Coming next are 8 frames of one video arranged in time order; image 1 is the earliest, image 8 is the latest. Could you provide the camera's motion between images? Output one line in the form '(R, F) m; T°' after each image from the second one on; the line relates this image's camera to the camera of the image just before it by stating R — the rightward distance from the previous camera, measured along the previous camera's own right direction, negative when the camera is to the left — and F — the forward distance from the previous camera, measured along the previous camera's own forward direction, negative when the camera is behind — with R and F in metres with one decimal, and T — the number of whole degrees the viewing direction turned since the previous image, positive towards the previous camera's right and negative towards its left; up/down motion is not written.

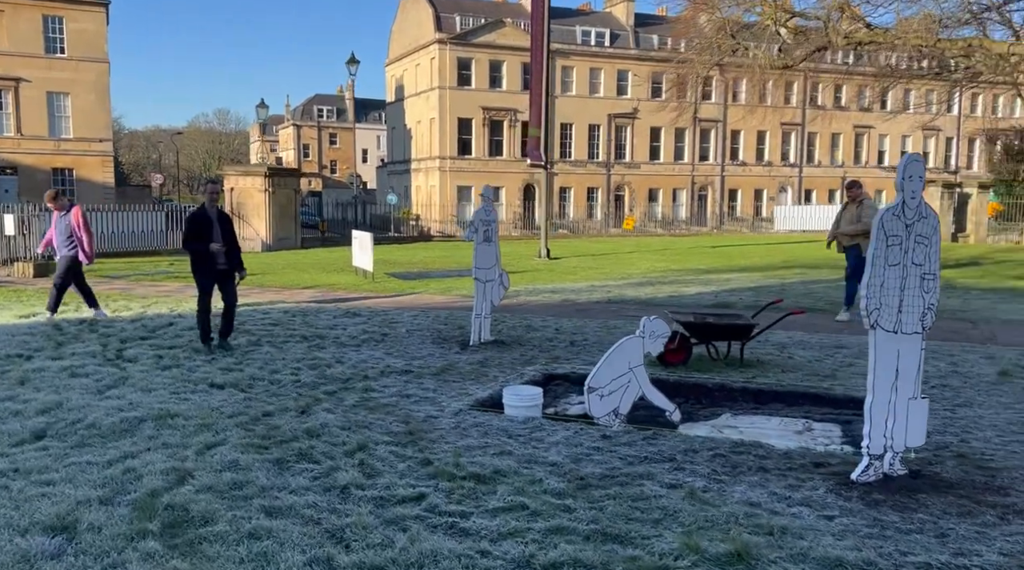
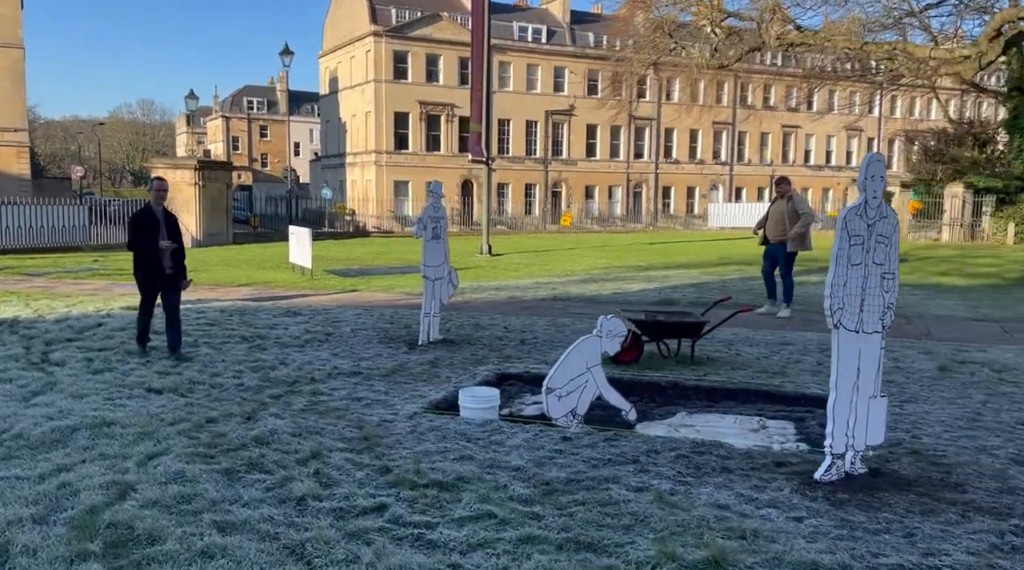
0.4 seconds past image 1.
(-0.2, +0.1) m; +4°
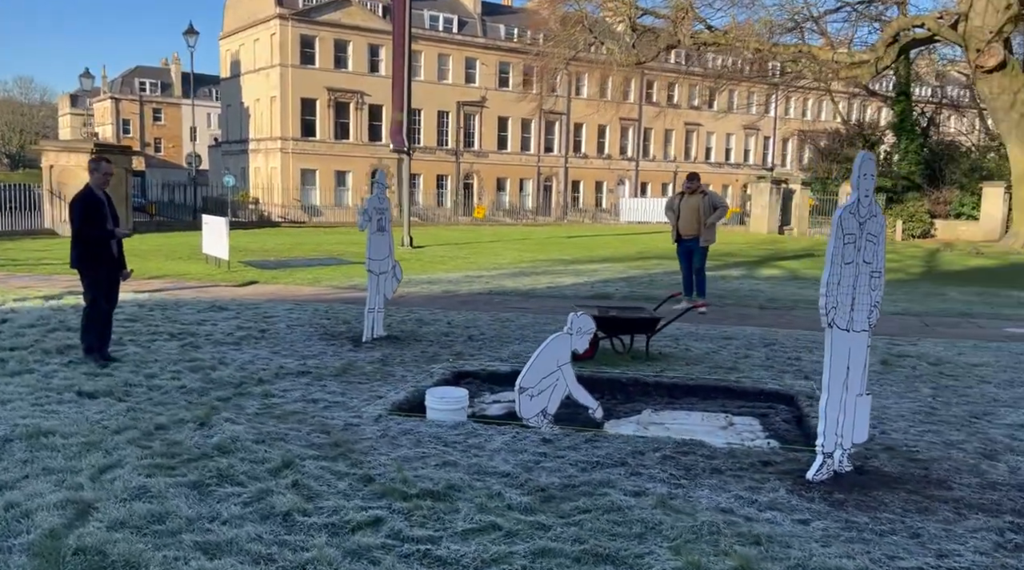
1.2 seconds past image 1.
(-0.5, +0.2) m; +6°
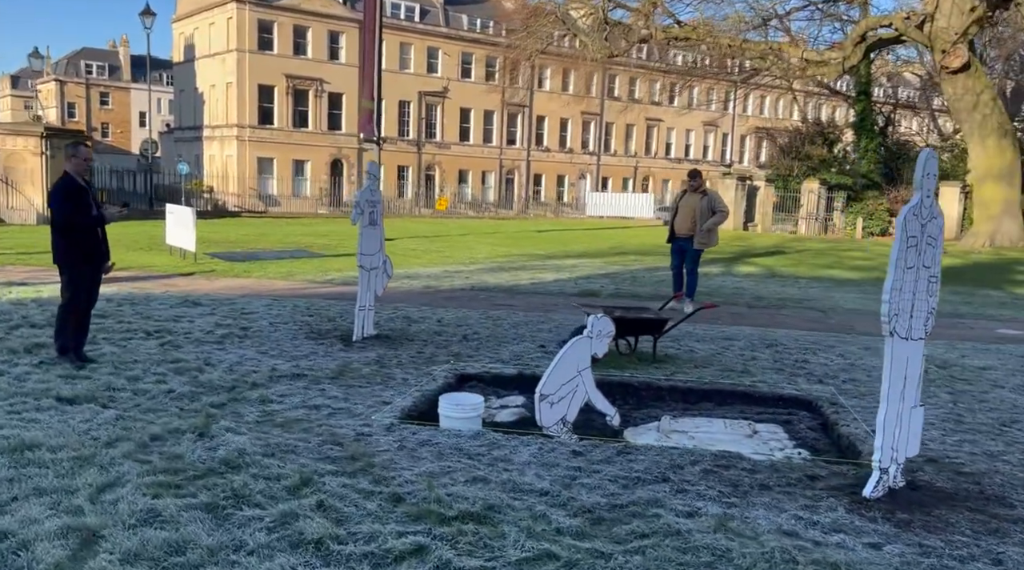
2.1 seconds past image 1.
(-0.4, +0.4) m; +3°
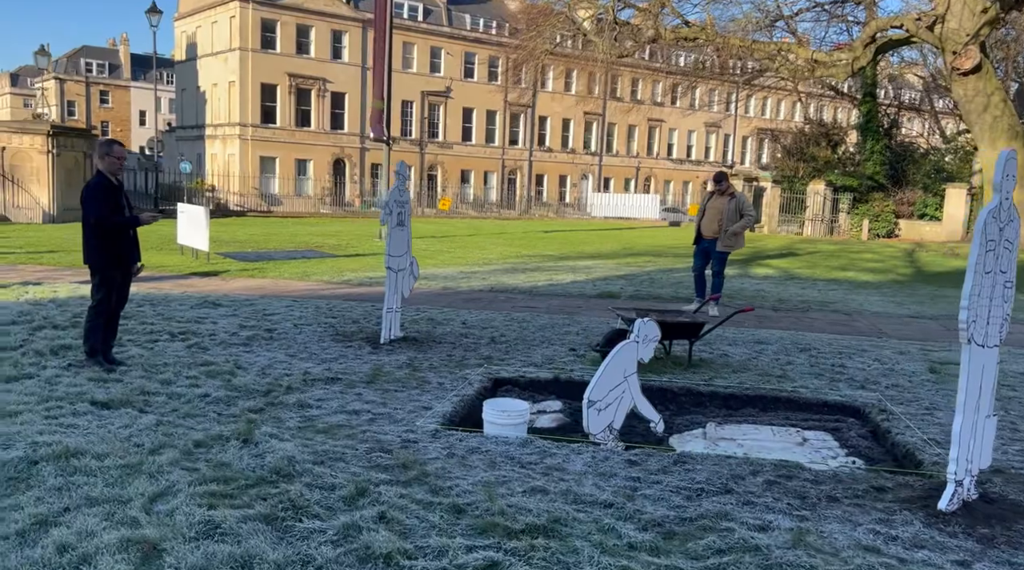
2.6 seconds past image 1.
(-0.3, +0.1) m; 0°
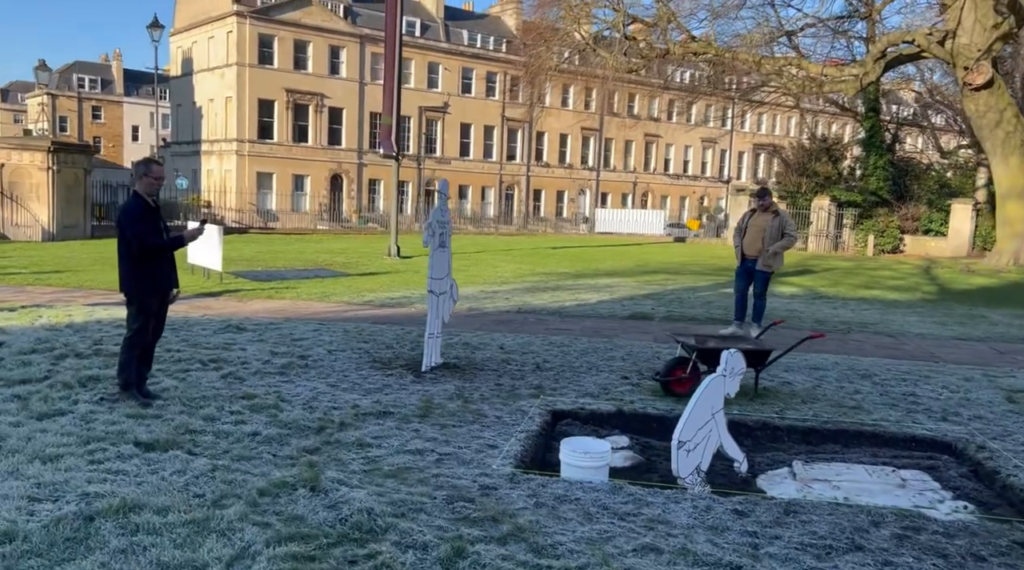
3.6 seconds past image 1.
(-0.5, +0.4) m; +1°
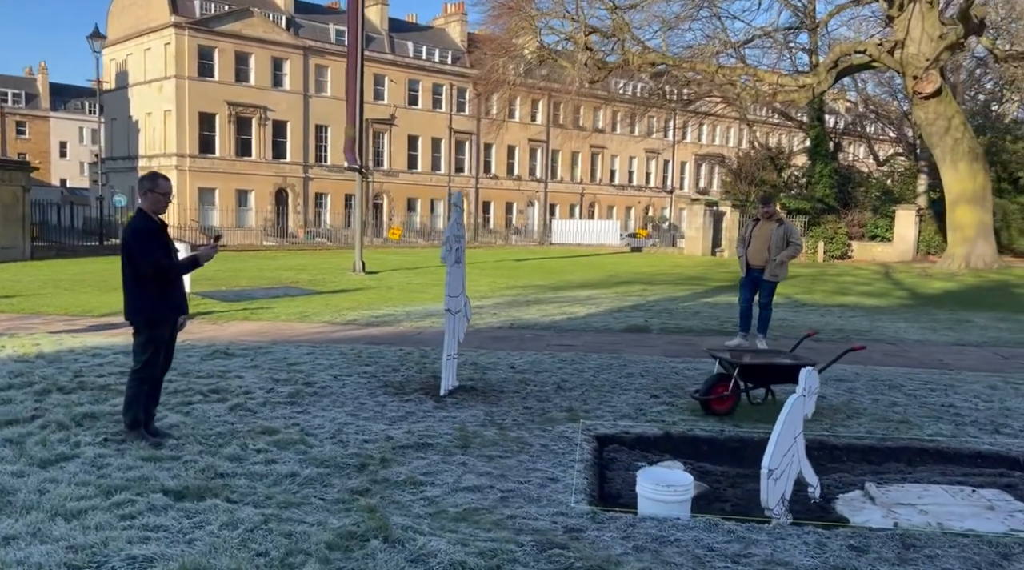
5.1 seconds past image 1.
(-0.7, +0.5) m; +4°
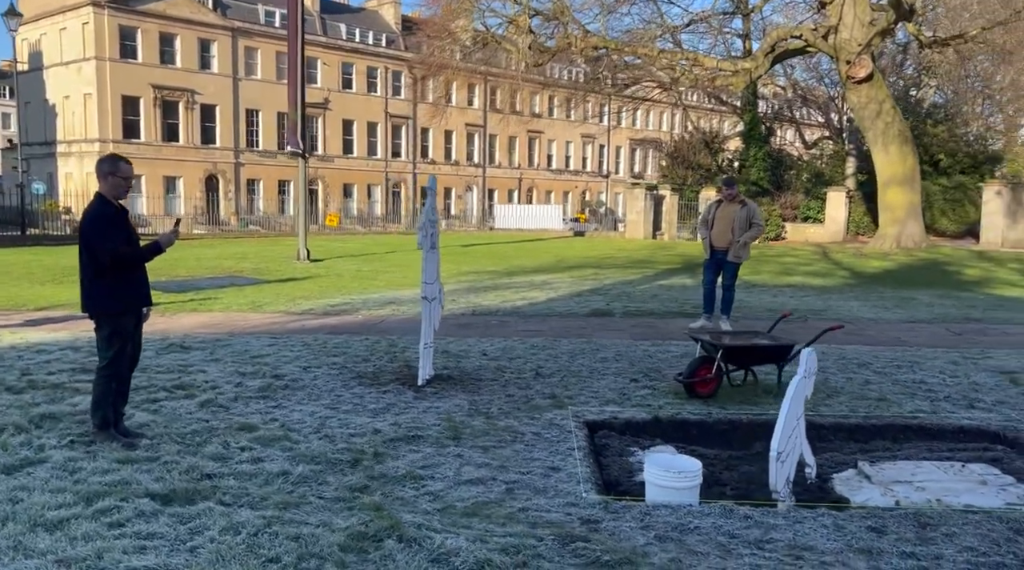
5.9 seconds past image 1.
(-0.4, +0.2) m; +4°
